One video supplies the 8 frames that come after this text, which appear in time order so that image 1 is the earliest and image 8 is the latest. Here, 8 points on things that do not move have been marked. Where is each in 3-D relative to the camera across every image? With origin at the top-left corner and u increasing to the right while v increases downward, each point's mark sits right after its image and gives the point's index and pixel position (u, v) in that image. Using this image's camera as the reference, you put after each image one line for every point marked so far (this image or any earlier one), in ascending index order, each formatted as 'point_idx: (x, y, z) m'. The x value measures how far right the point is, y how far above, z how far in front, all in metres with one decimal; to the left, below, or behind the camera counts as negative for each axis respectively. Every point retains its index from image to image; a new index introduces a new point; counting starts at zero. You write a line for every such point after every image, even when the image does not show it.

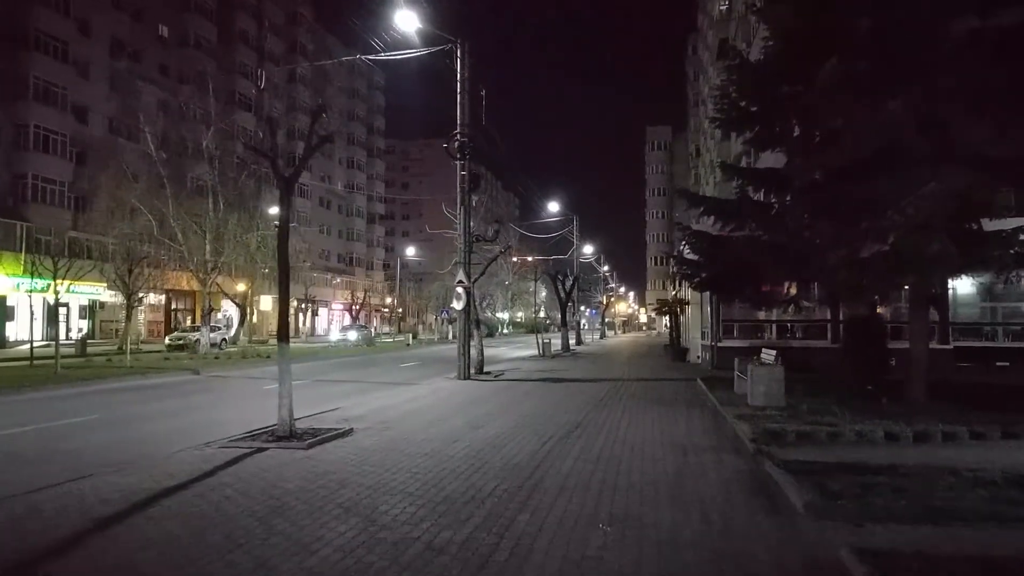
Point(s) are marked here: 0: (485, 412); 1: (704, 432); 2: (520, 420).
0: (-0.5, -2.4, +13.9) m
1: (+2.9, -2.2, +10.6) m
2: (+0.1, -2.4, +12.8) m
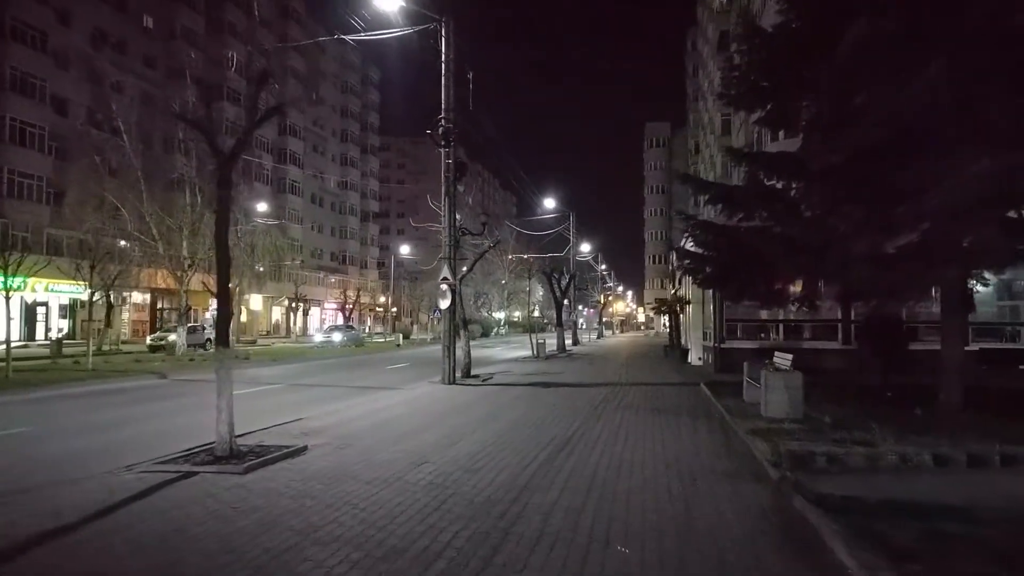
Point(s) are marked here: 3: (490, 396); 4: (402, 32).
0: (-0.8, -2.4, +12.4) m
1: (+2.6, -2.1, +9.1) m
2: (-0.2, -2.3, +11.3) m
3: (-0.5, -2.7, +17.6) m
4: (-3.0, +7.0, +19.4) m
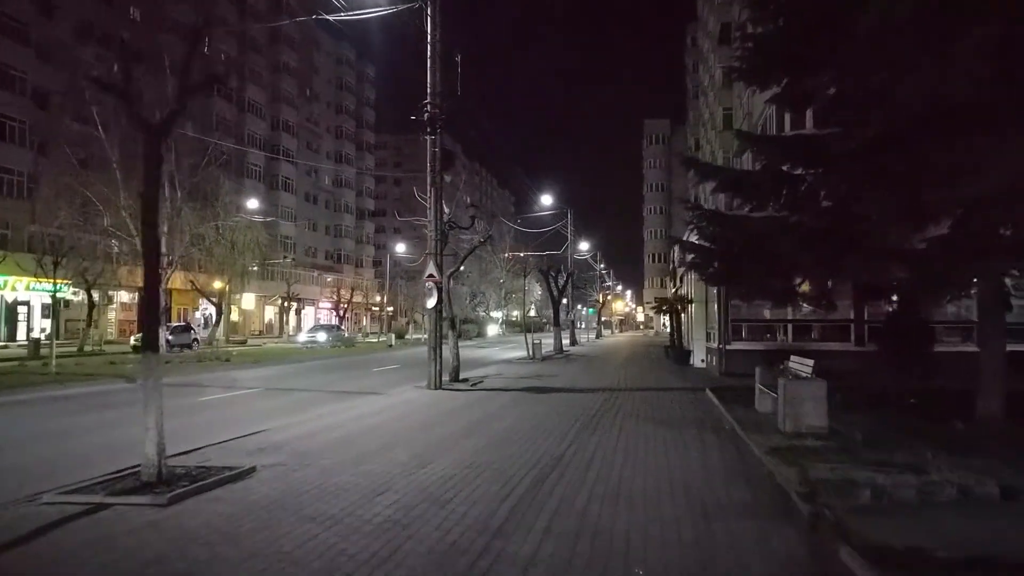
0: (-1.1, -2.3, +11.0) m
1: (+2.4, -2.1, +7.8) m
2: (-0.4, -2.2, +9.9) m
3: (-0.8, -2.6, +16.2) m
4: (-3.2, +7.0, +18.0) m
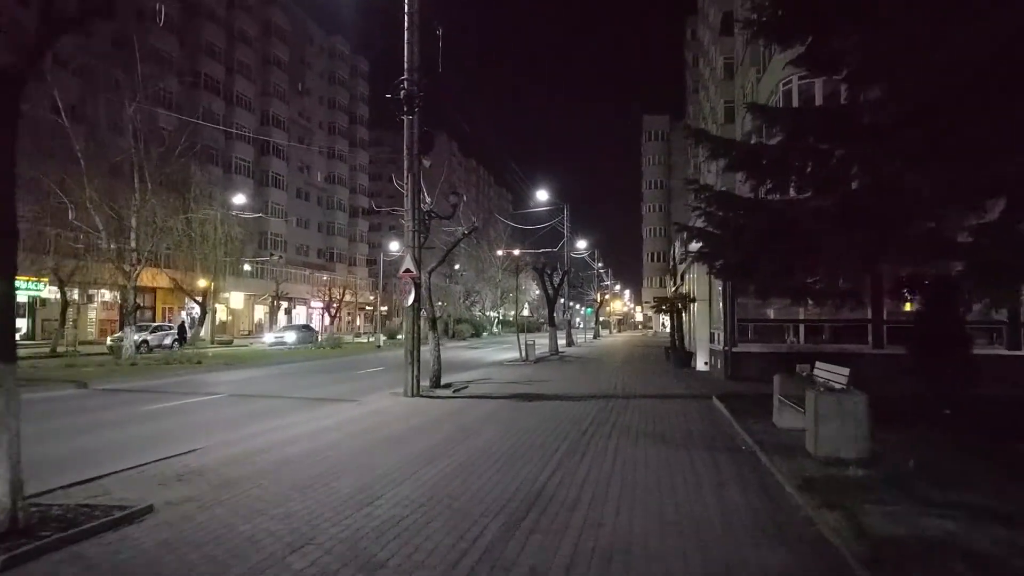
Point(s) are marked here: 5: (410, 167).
0: (-1.4, -2.2, +9.2) m
1: (+2.1, -2.0, +6.0) m
2: (-0.8, -2.2, +8.2) m
3: (-1.1, -2.5, +14.5) m
4: (-3.6, +7.1, +16.3) m
5: (-2.4, +2.9, +16.9) m
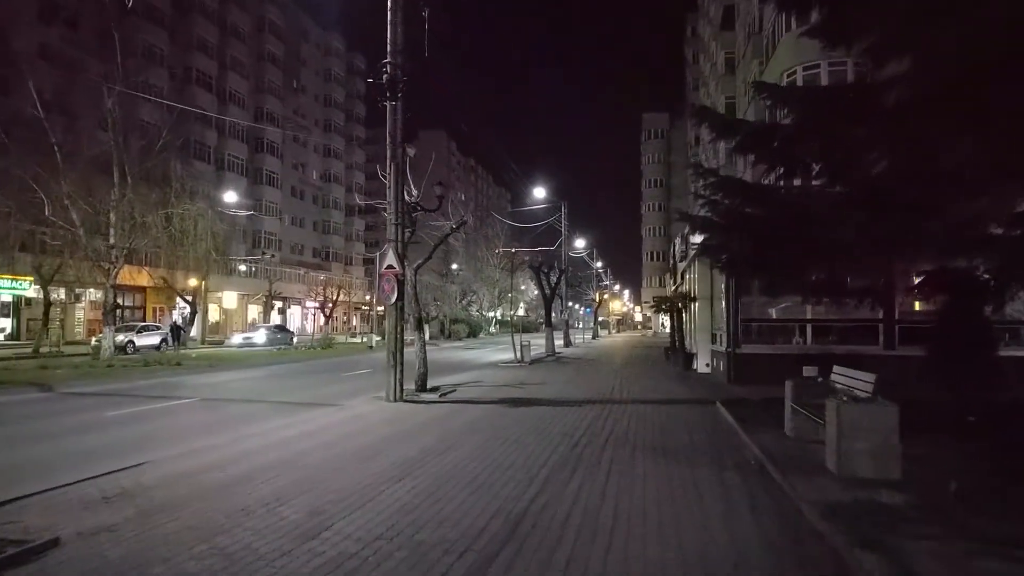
0: (-1.6, -2.2, +8.2) m
1: (+1.8, -1.9, +5.0) m
2: (-1.0, -2.1, +7.1) m
3: (-1.3, -2.5, +13.4) m
4: (-3.8, +7.2, +15.2) m
5: (-2.7, +2.9, +15.9) m
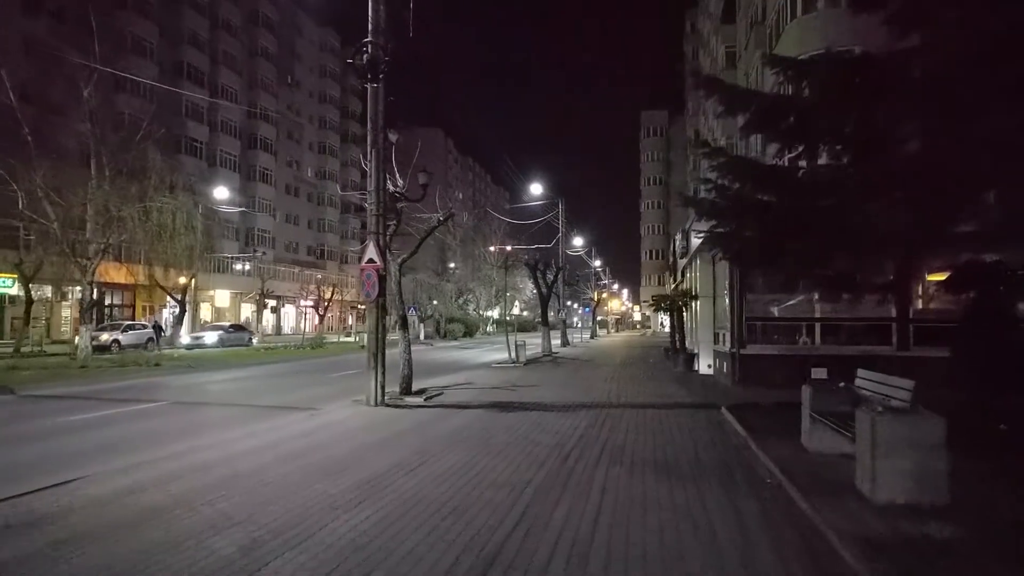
0: (-1.8, -2.1, +7.1) m
1: (+1.6, -1.9, +3.9) m
2: (-1.2, -2.0, +6.1) m
3: (-1.5, -2.4, +12.3) m
4: (-4.0, +7.3, +14.1) m
5: (-2.9, +3.0, +14.8) m
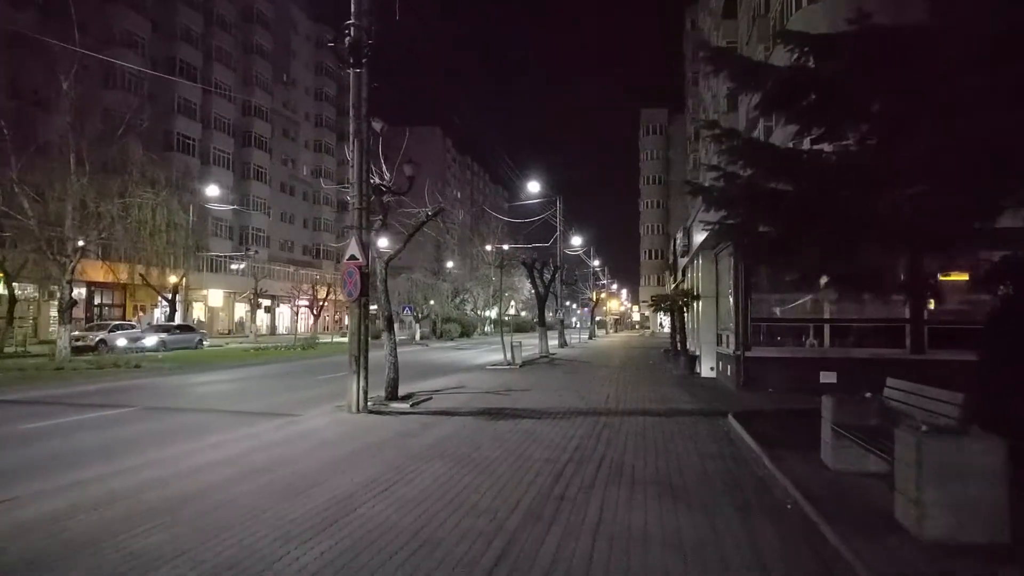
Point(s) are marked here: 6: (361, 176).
0: (-2.0, -2.1, +6.2) m
1: (+1.5, -1.8, +3.0) m
2: (-1.3, -2.0, +5.2) m
3: (-1.7, -2.3, +11.4) m
4: (-4.1, +7.3, +13.2) m
5: (-3.0, +3.0, +13.9) m
6: (-2.9, +2.1, +13.9) m
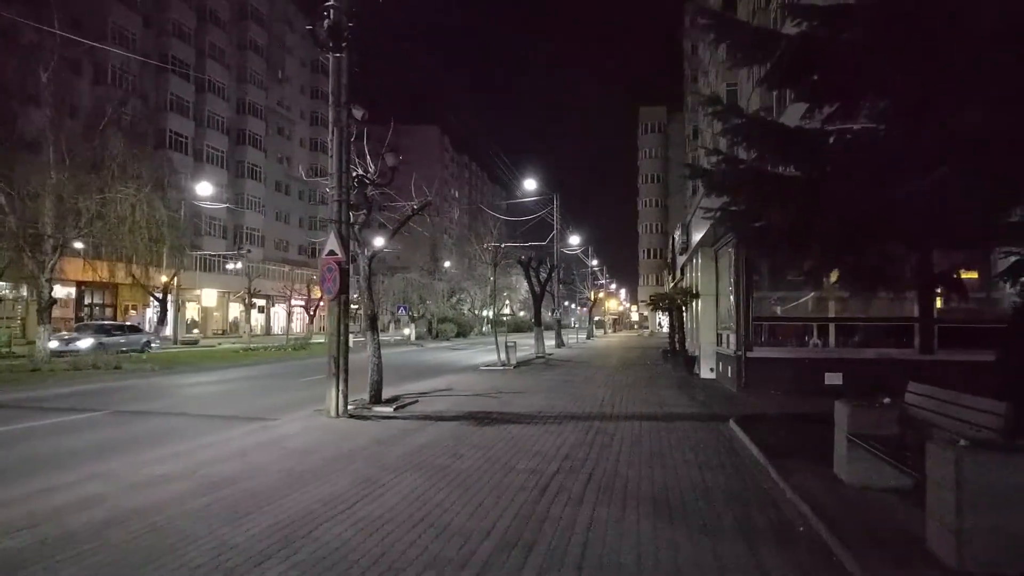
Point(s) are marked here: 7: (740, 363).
0: (-2.2, -2.0, +5.5) m
1: (+1.3, -1.8, +2.3) m
2: (-1.5, -2.0, +4.4) m
3: (-1.9, -2.3, +10.7) m
4: (-4.3, +7.3, +12.5) m
5: (-3.2, +3.1, +13.1) m
6: (-3.1, +2.2, +13.1) m
7: (+5.4, -1.8, +17.0) m
